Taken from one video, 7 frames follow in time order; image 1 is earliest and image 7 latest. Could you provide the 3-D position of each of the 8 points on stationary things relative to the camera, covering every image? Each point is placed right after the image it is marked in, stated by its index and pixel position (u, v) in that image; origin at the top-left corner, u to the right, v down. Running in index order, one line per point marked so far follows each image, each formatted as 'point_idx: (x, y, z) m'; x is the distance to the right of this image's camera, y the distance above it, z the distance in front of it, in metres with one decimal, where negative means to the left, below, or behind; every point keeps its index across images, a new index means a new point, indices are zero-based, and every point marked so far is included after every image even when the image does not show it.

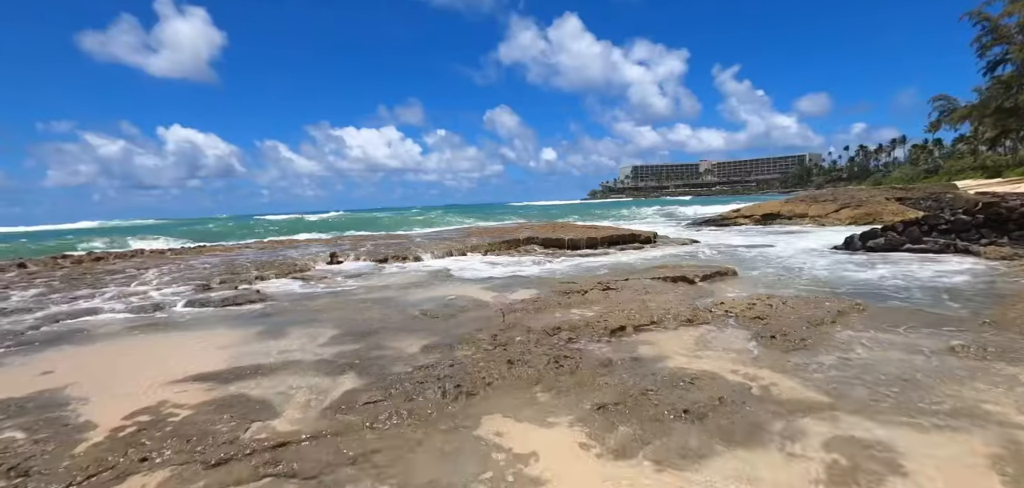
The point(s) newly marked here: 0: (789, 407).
0: (+2.3, -1.4, +4.0) m
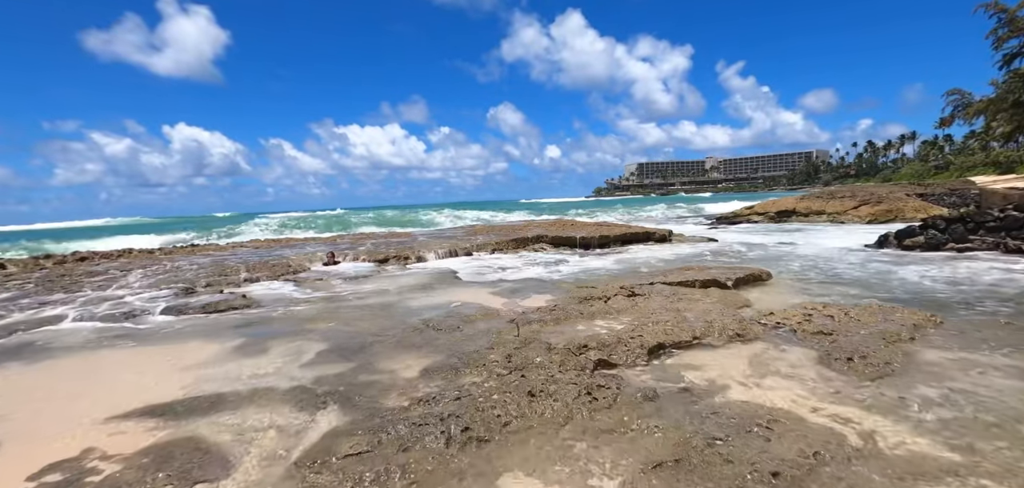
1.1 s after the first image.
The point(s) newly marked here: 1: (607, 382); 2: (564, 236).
0: (+2.5, -1.4, +2.9) m
1: (+0.9, -1.3, +4.3) m
2: (+2.0, +0.3, +18.2) m
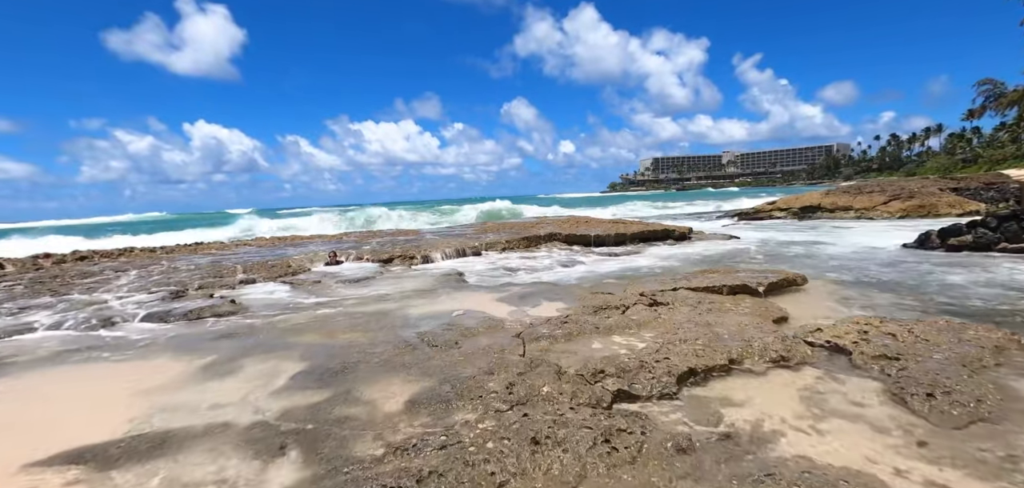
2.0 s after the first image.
0: (+2.4, -1.5, +2.1) m
1: (+0.9, -1.3, +3.5) m
2: (+2.4, +0.4, +17.3) m
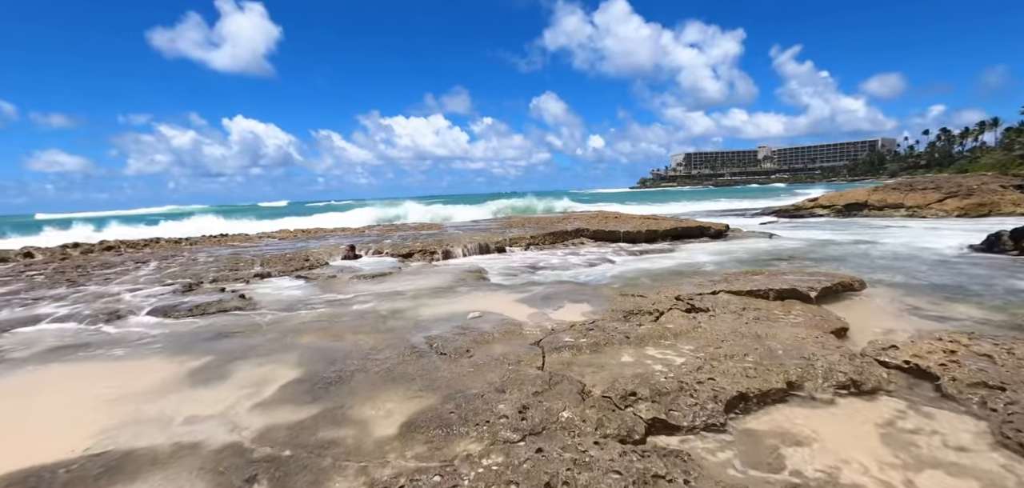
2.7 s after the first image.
0: (+2.4, -1.5, +1.3) m
1: (+0.9, -1.3, +2.8) m
2: (+3.2, +0.5, +16.5) m
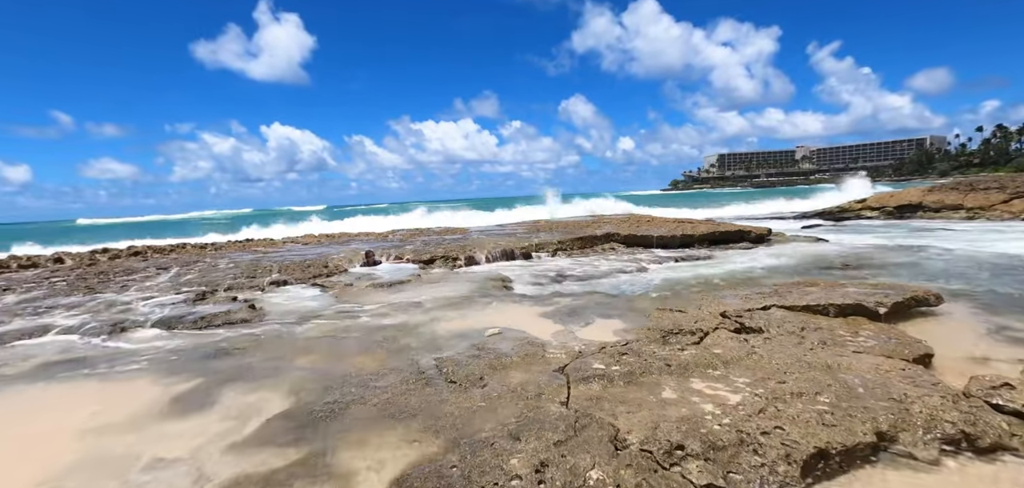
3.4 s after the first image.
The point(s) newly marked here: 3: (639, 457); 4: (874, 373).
0: (+2.4, -1.6, +0.5) m
1: (+1.0, -1.4, +2.1) m
2: (+4.1, +0.3, +15.6) m
3: (+0.8, -1.3, +2.9) m
4: (+3.1, -1.1, +4.1) m
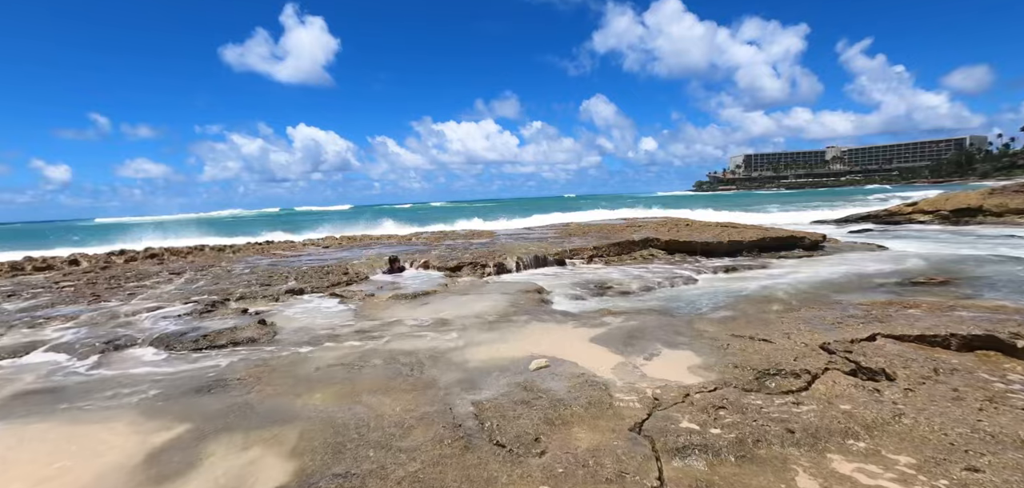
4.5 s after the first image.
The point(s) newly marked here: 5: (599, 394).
0: (+2.7, -1.8, -0.7) m
1: (+1.3, -1.6, +1.0) m
2: (+5.1, +0.1, +14.3) m
3: (+1.2, -1.5, +1.8) m
4: (+3.5, -1.3, +2.9) m
5: (+0.8, -1.3, +4.2) m
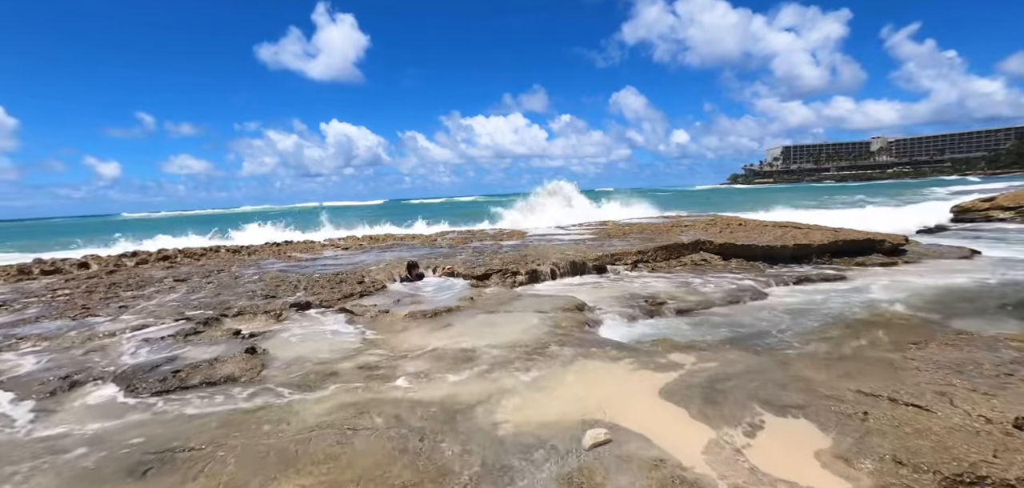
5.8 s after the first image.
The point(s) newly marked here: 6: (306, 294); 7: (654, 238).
0: (+2.7, -2.1, -2.3) m
1: (+1.5, -1.9, -0.5) m
2: (+6.0, 0.0, +12.6) m
3: (+1.4, -1.7, +0.3) m
4: (+3.8, -1.5, +1.2) m
5: (+1.1, -1.6, +2.8) m
6: (-4.0, -1.0, +9.2) m
7: (+4.3, +0.2, +14.3) m
